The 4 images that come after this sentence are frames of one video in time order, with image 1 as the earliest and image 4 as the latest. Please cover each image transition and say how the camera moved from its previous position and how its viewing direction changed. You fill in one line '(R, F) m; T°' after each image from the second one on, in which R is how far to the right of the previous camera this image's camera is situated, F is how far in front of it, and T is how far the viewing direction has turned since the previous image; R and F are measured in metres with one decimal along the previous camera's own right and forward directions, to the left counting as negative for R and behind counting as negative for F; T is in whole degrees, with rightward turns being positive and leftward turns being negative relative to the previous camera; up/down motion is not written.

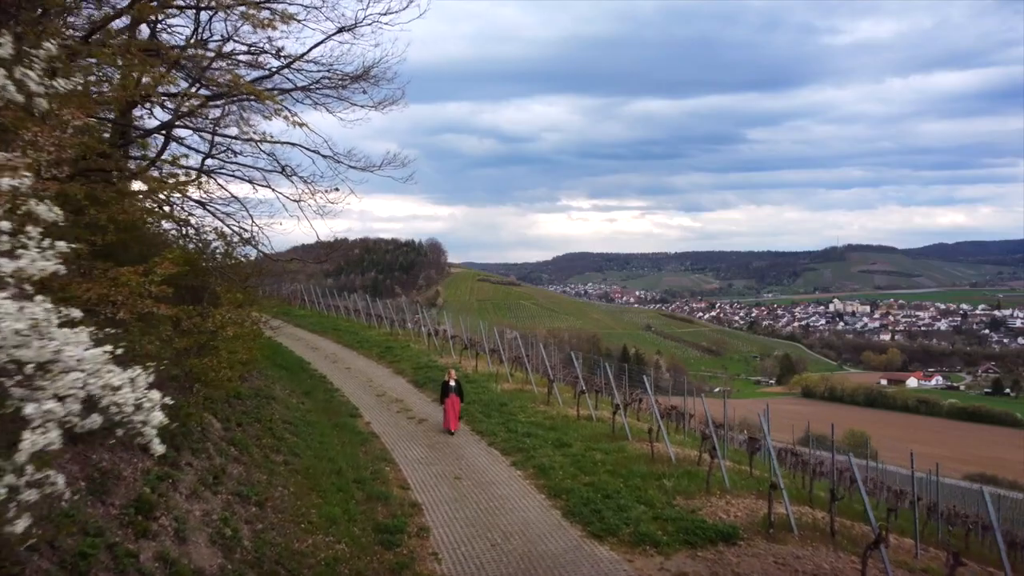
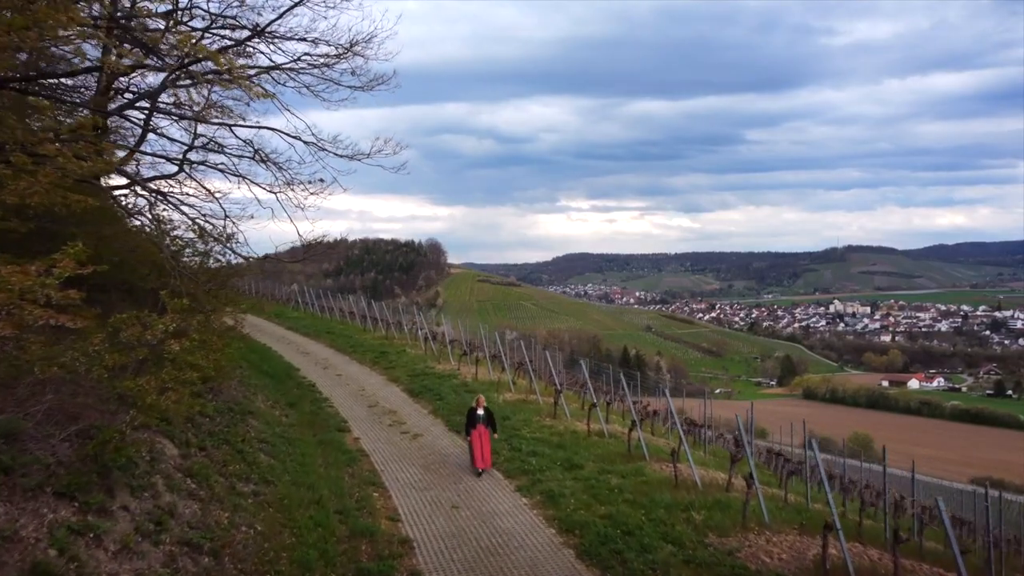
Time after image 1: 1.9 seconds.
(0.0, +0.5) m; 0°
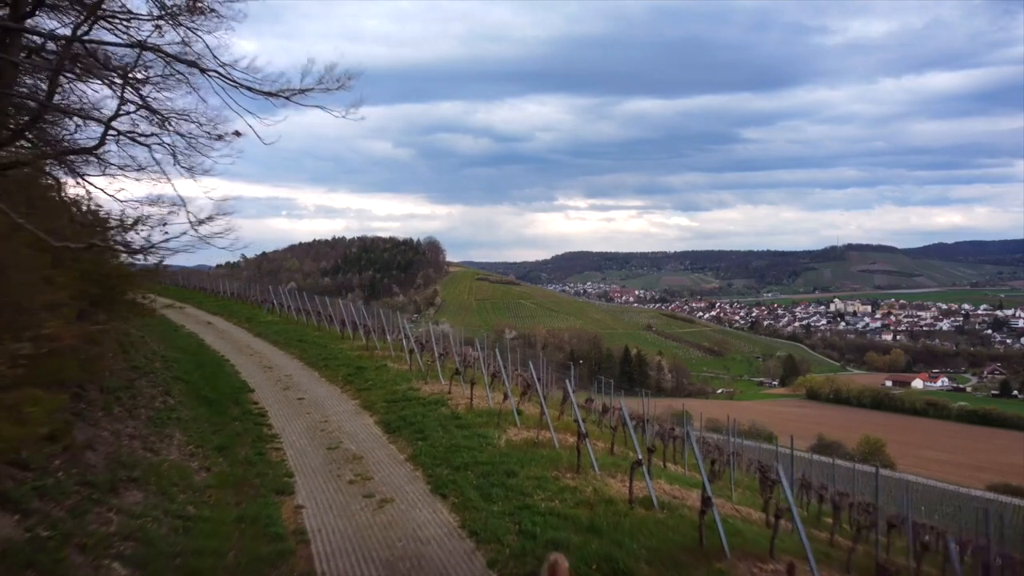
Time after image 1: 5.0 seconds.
(0.0, +1.6) m; 0°
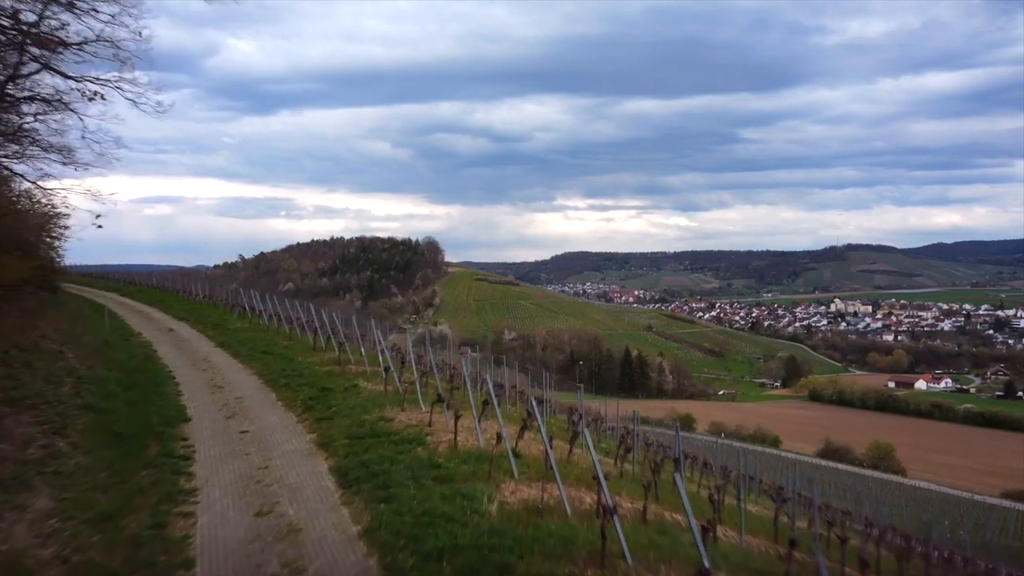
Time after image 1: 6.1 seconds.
(0.0, +1.3) m; 0°
